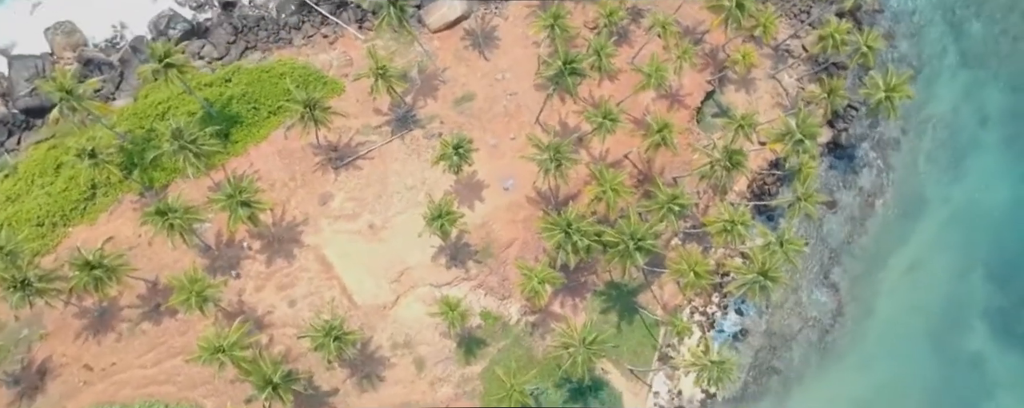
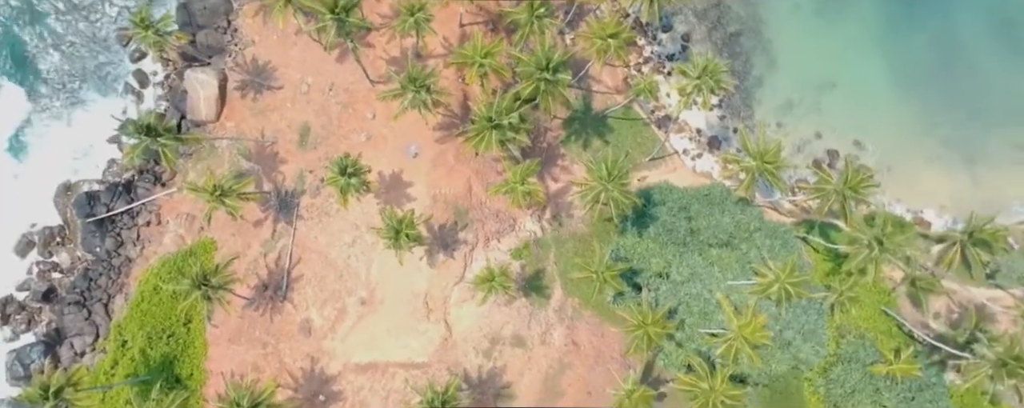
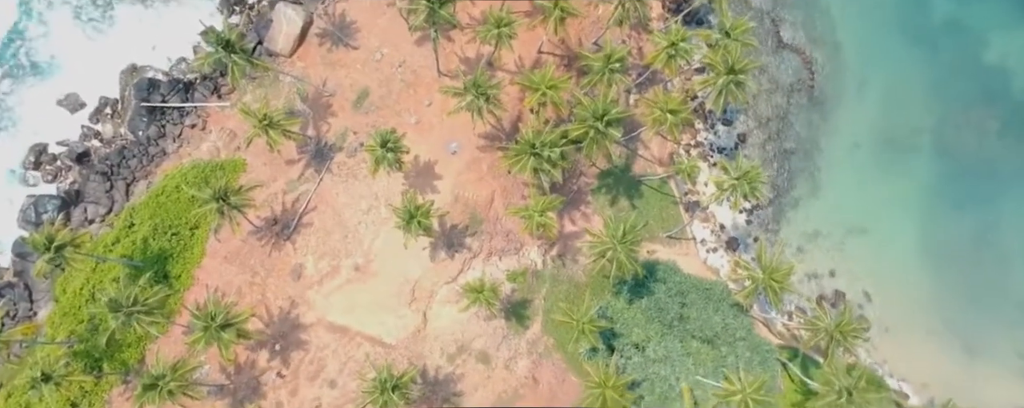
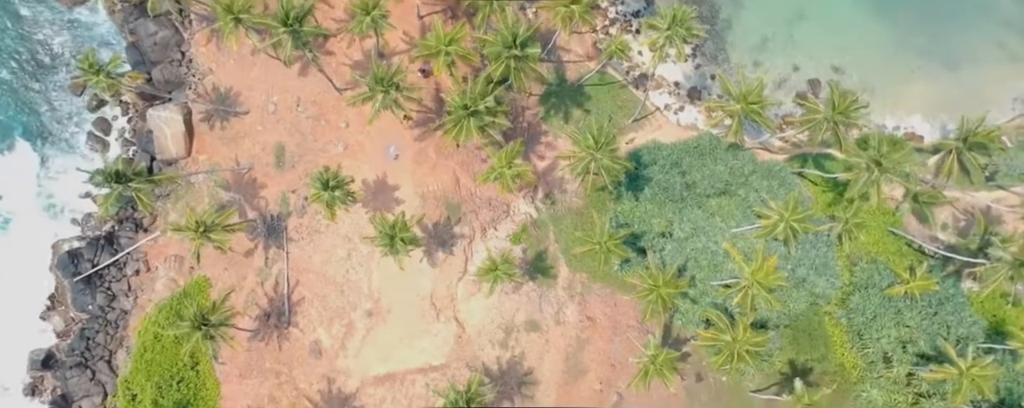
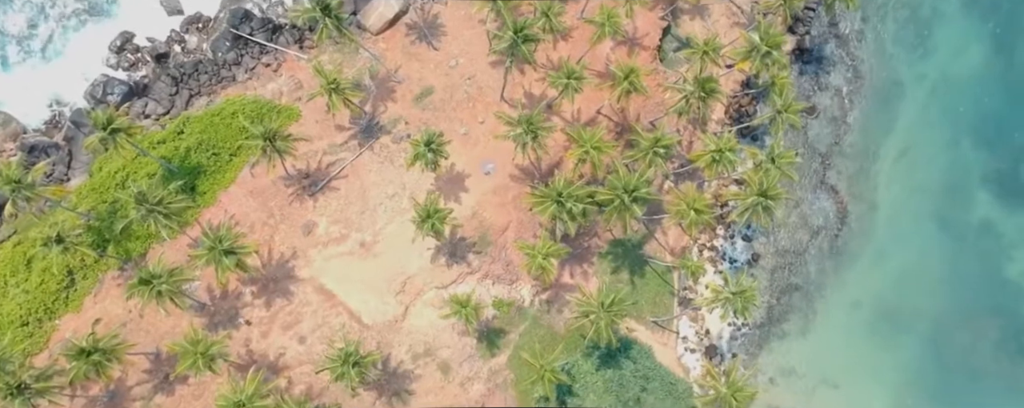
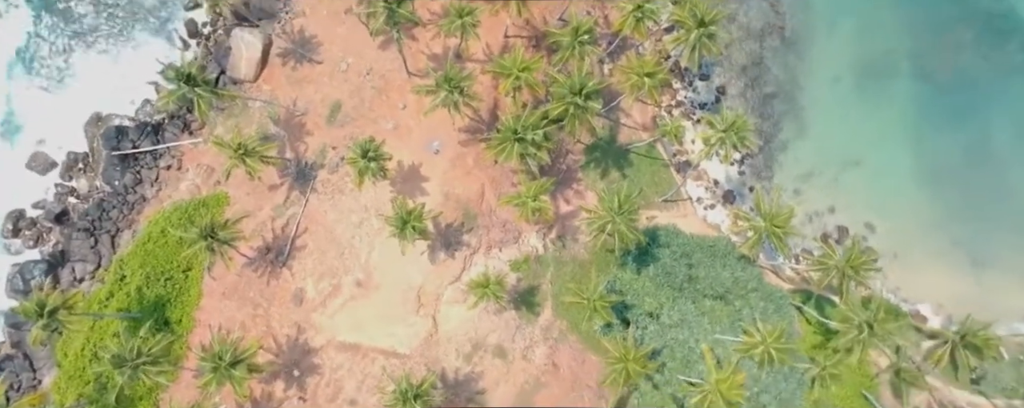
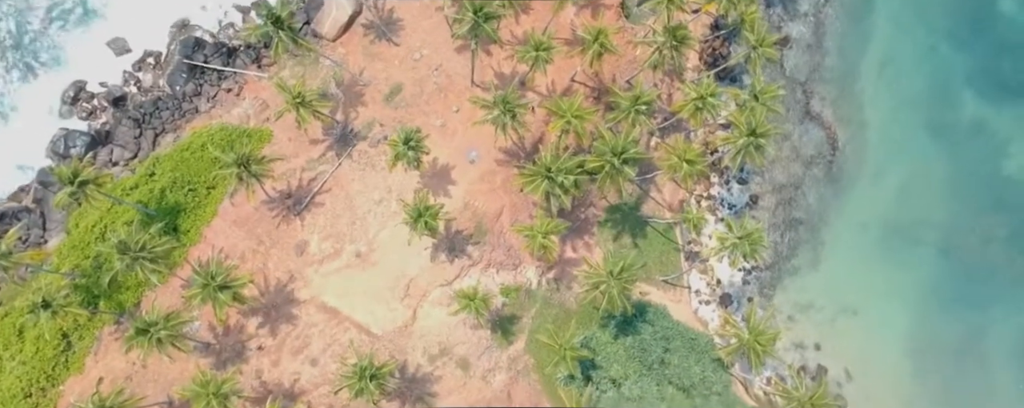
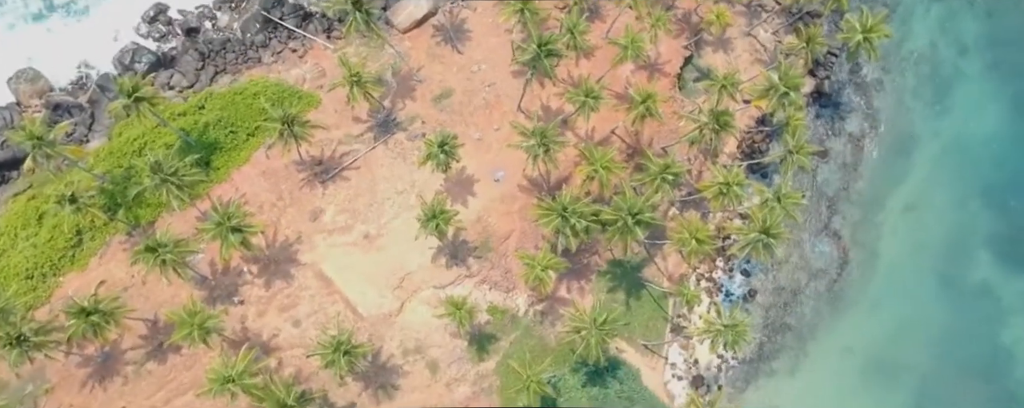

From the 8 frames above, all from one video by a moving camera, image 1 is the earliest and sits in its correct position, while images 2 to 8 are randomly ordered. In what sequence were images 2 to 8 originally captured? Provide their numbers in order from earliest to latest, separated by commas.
8, 5, 7, 3, 6, 2, 4
